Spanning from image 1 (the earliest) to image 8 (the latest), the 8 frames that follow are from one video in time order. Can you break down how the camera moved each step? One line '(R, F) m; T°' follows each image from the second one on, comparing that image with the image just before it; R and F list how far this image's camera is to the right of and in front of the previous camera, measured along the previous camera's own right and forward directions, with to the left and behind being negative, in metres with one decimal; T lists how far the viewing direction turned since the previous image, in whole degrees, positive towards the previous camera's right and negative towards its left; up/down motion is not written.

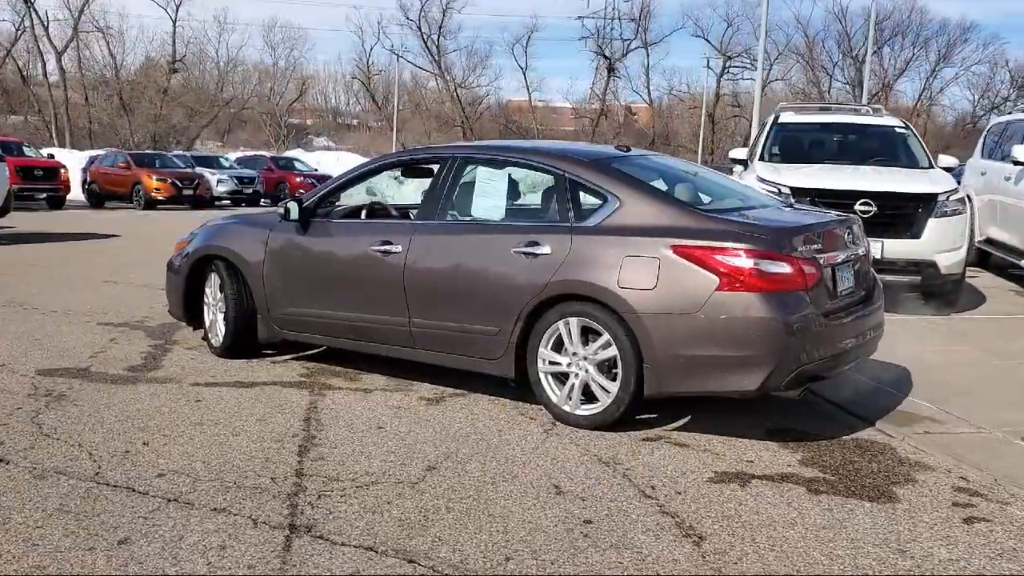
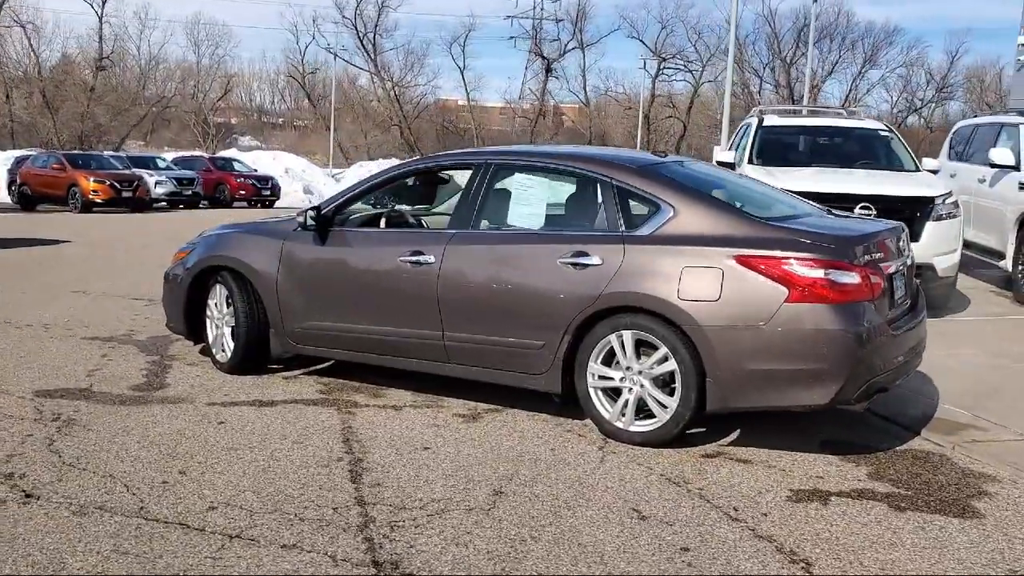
(-0.6, +0.2) m; +4°
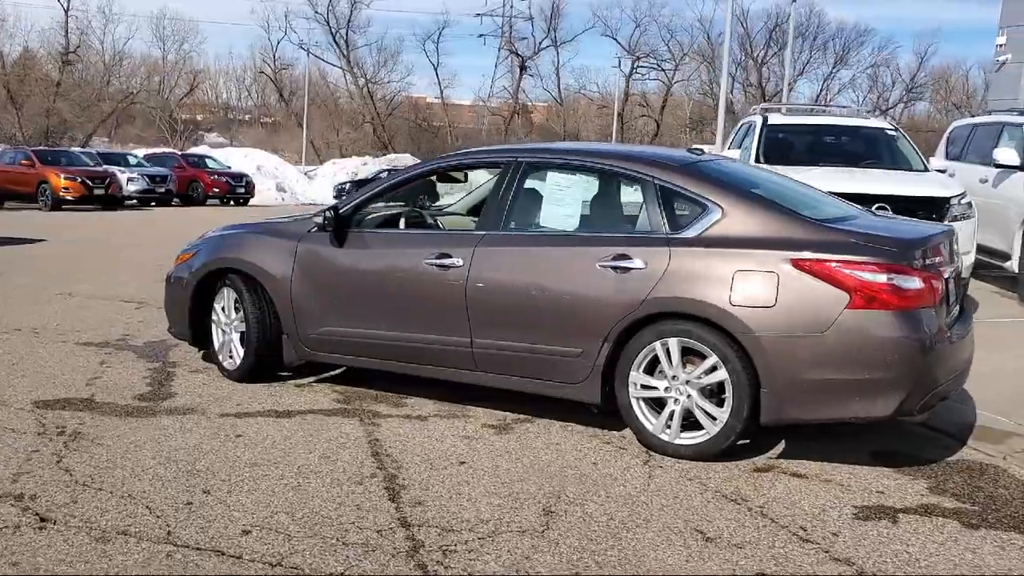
(-0.3, +0.3) m; +2°
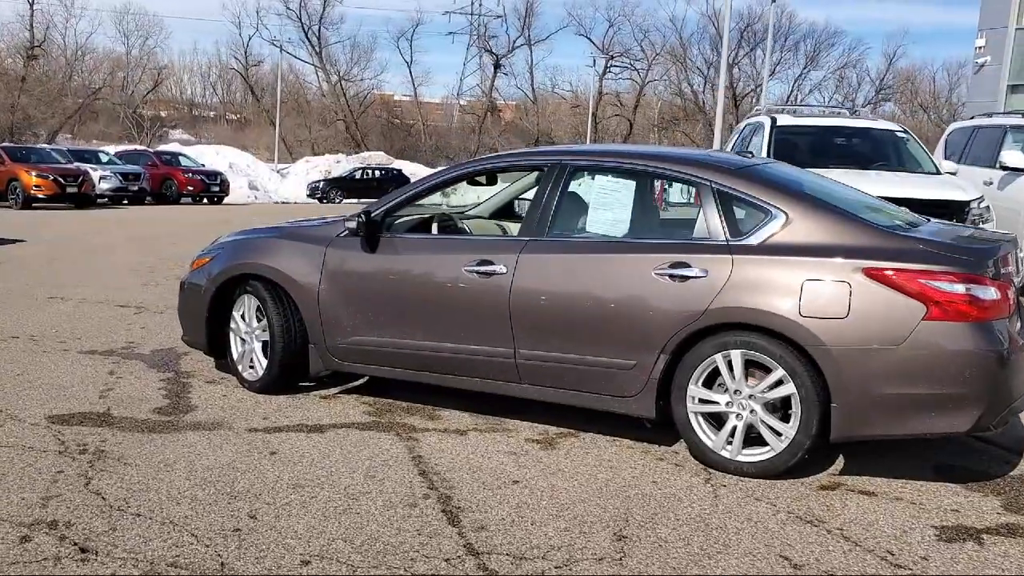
(-0.4, +0.2) m; +2°
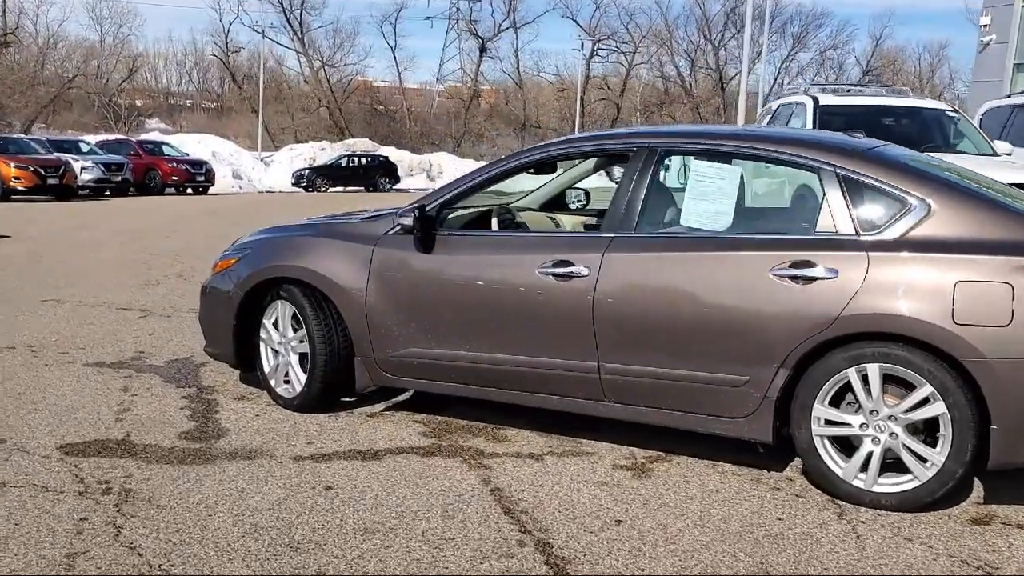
(-0.5, +0.7) m; +1°
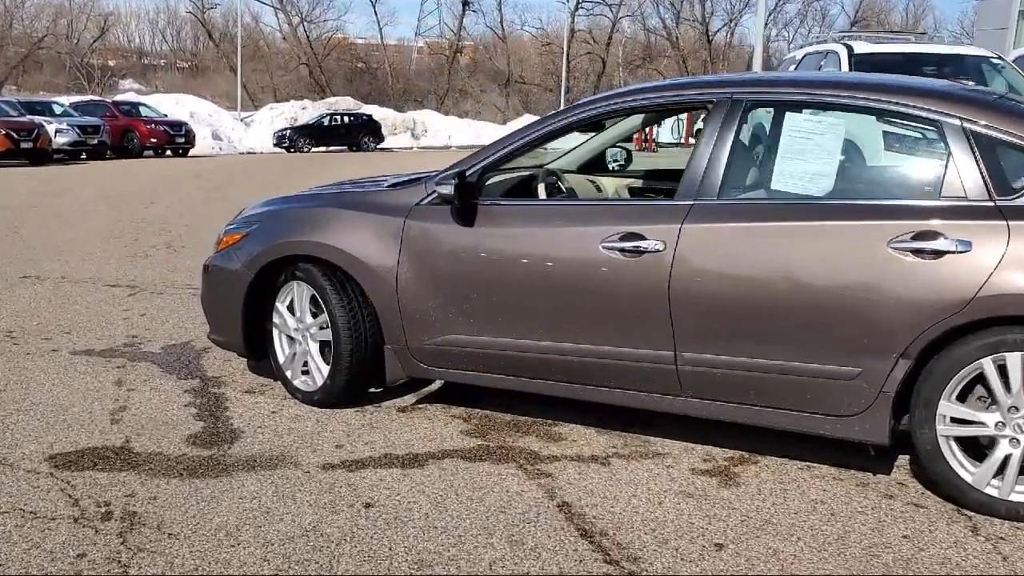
(-0.3, +0.6) m; +1°
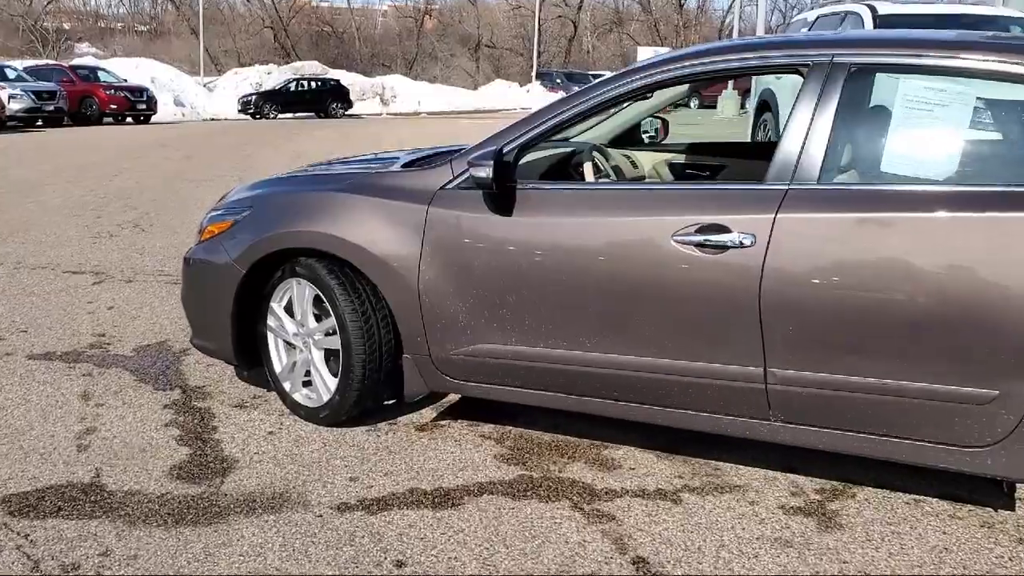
(-0.3, +0.7) m; +2°
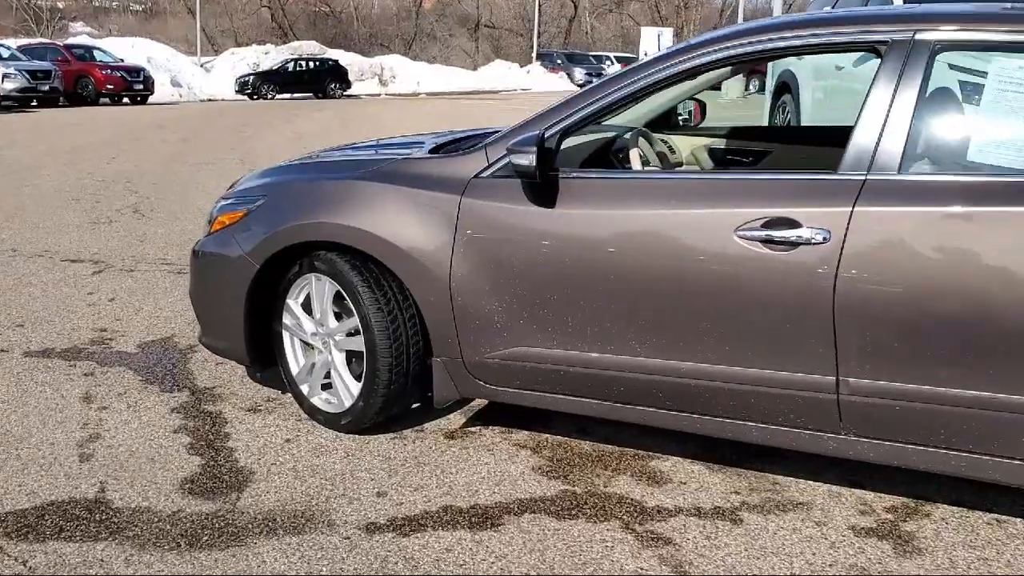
(-0.1, +0.3) m; 0°
